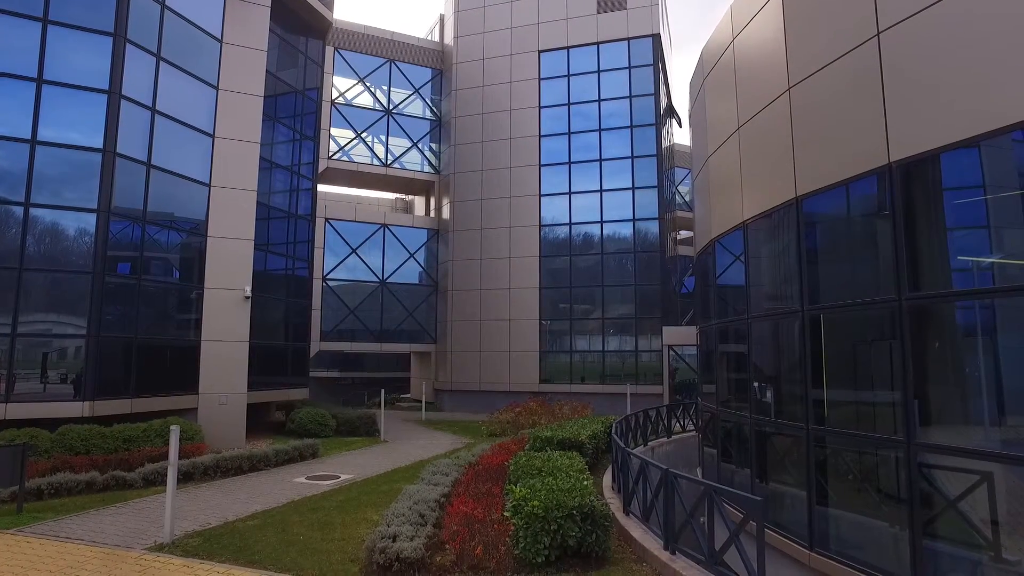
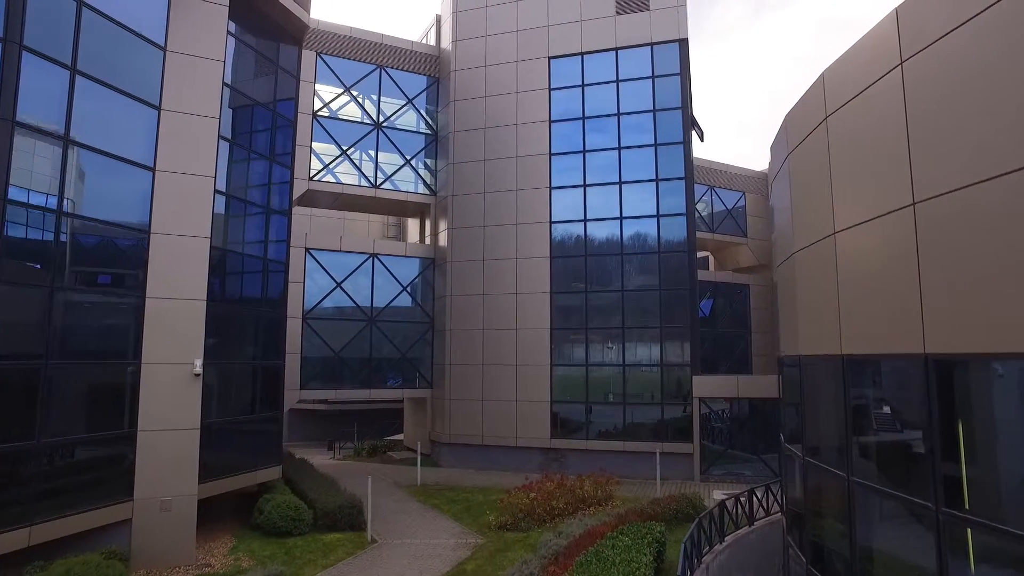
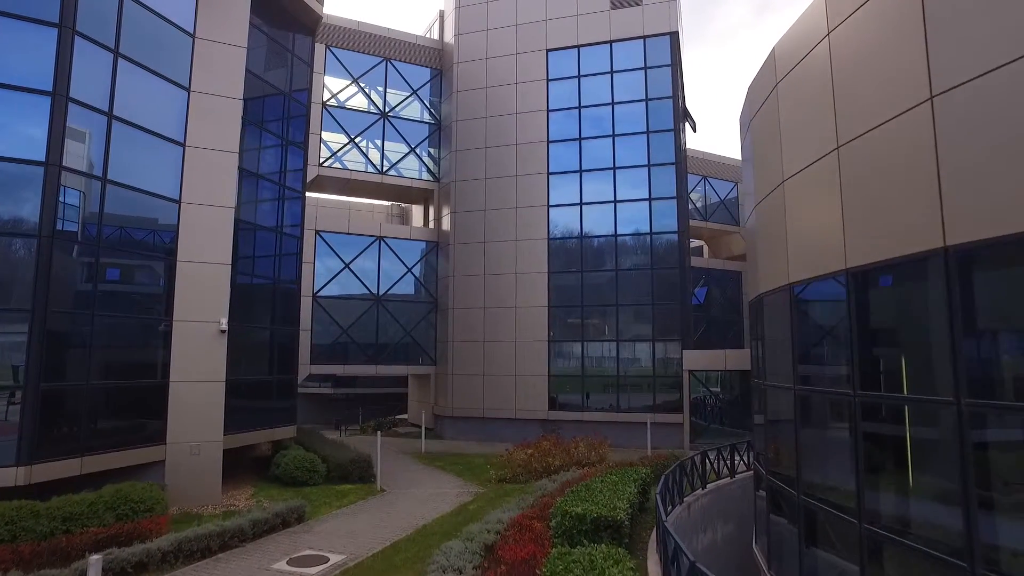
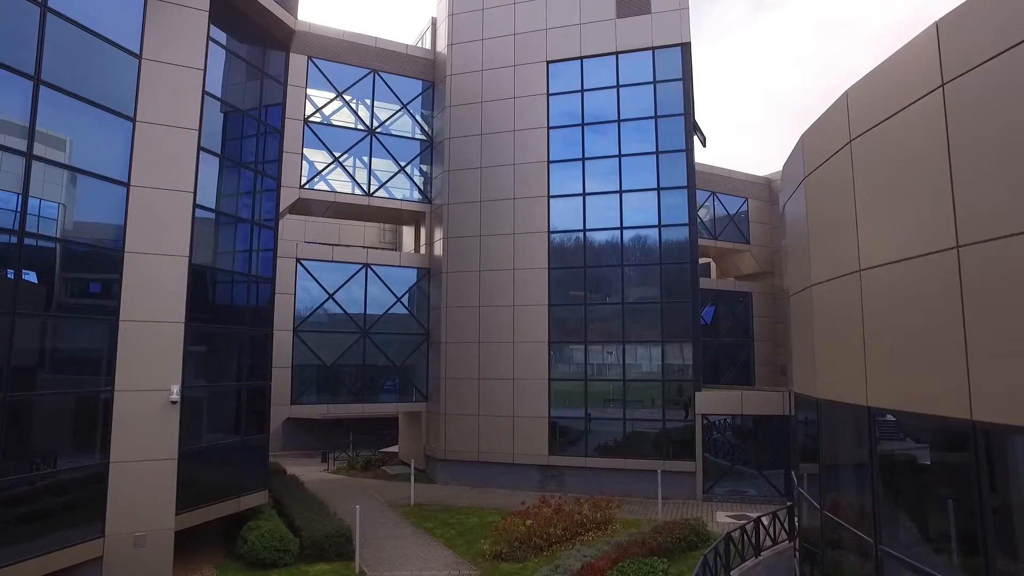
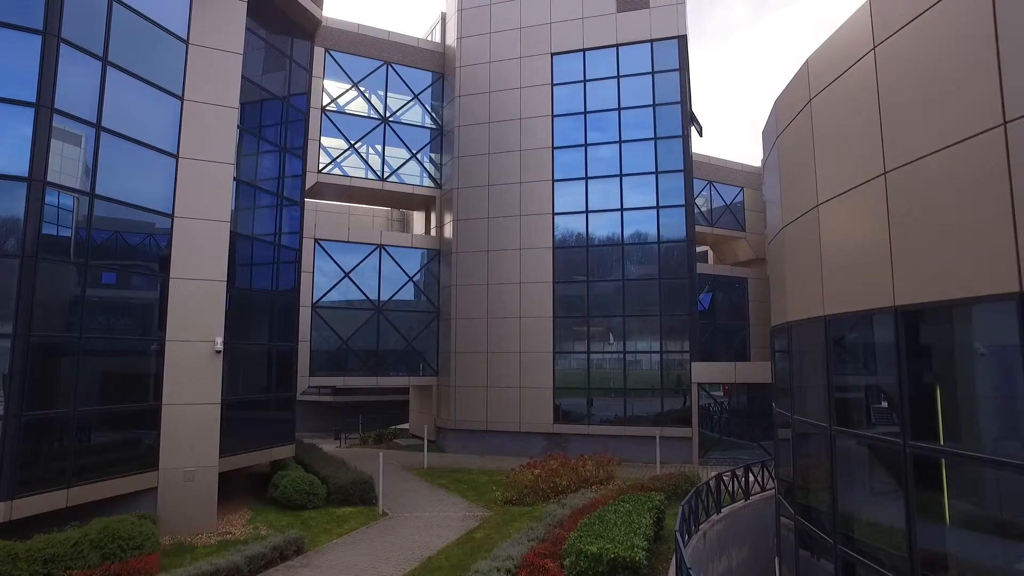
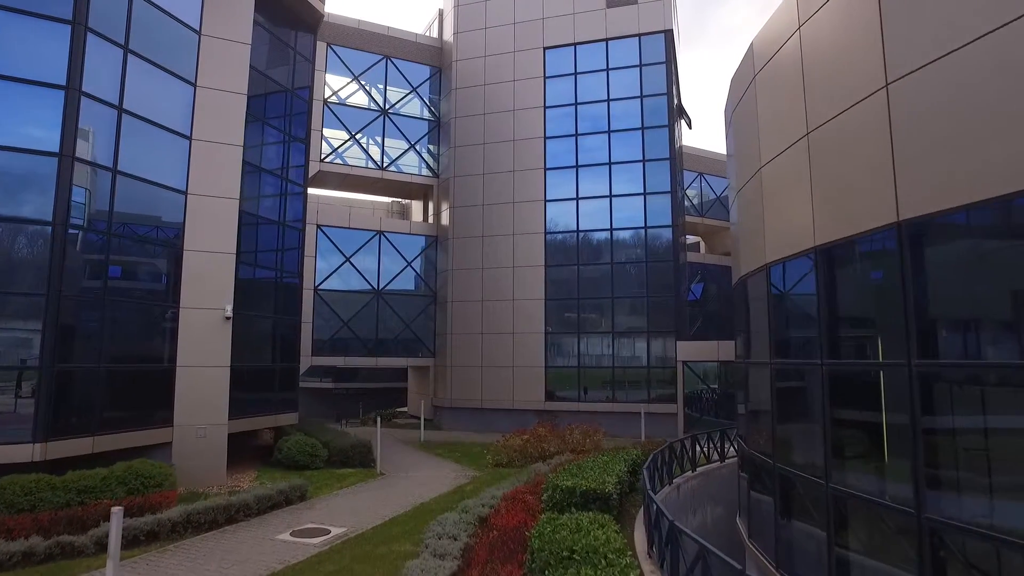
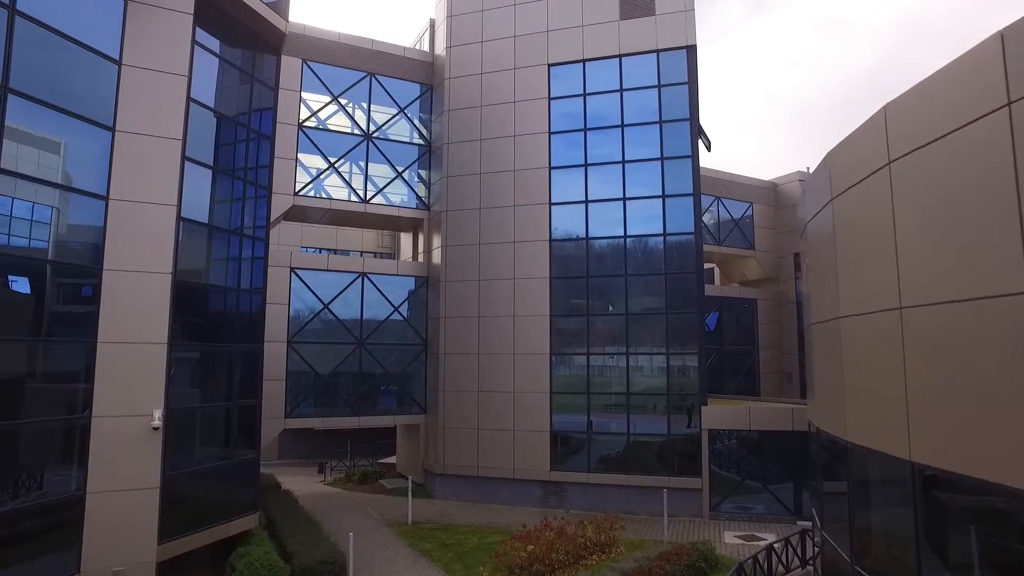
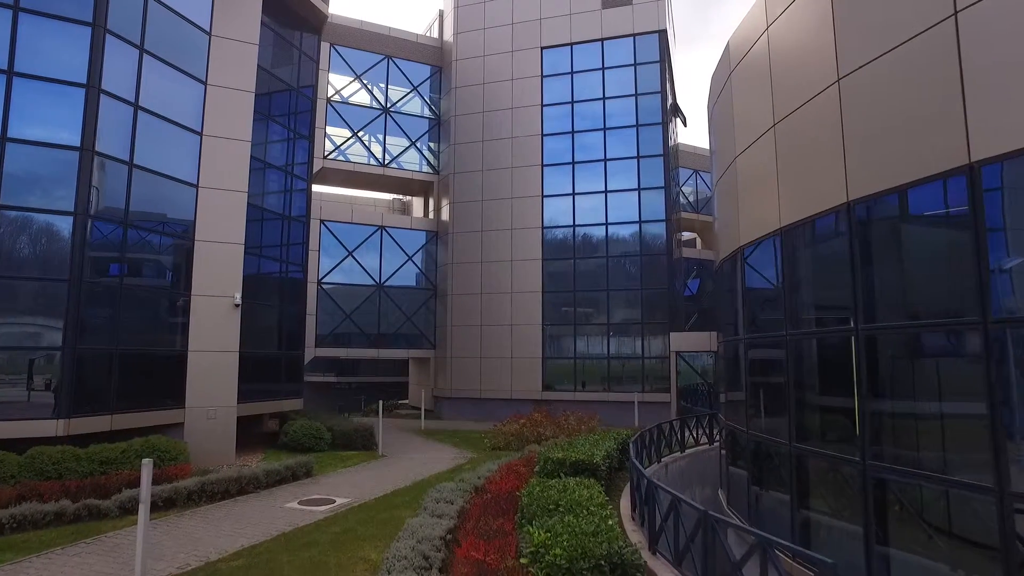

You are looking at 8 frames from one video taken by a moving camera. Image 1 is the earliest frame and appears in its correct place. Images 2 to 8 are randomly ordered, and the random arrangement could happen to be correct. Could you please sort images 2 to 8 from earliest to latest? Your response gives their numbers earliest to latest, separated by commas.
8, 6, 3, 5, 2, 4, 7
